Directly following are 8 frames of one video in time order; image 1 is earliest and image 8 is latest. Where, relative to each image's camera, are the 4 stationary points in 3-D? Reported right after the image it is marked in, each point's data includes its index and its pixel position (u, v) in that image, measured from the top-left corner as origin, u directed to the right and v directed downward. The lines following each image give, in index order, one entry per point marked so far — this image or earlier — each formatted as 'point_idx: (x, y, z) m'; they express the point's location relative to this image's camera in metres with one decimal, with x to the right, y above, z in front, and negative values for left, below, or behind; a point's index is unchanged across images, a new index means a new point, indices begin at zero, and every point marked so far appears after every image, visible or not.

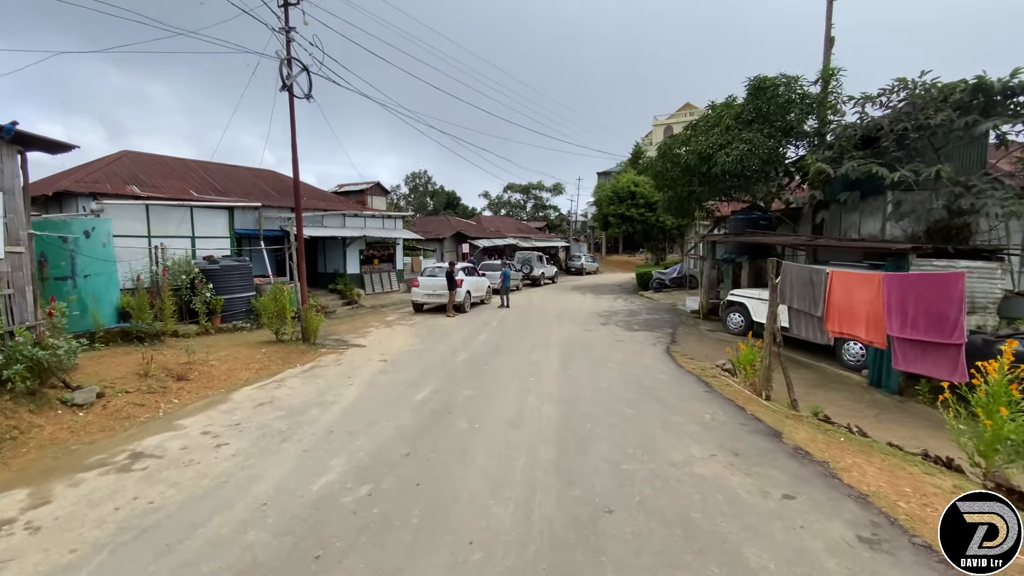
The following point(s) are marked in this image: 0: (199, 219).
0: (-9.6, +2.1, +14.7) m
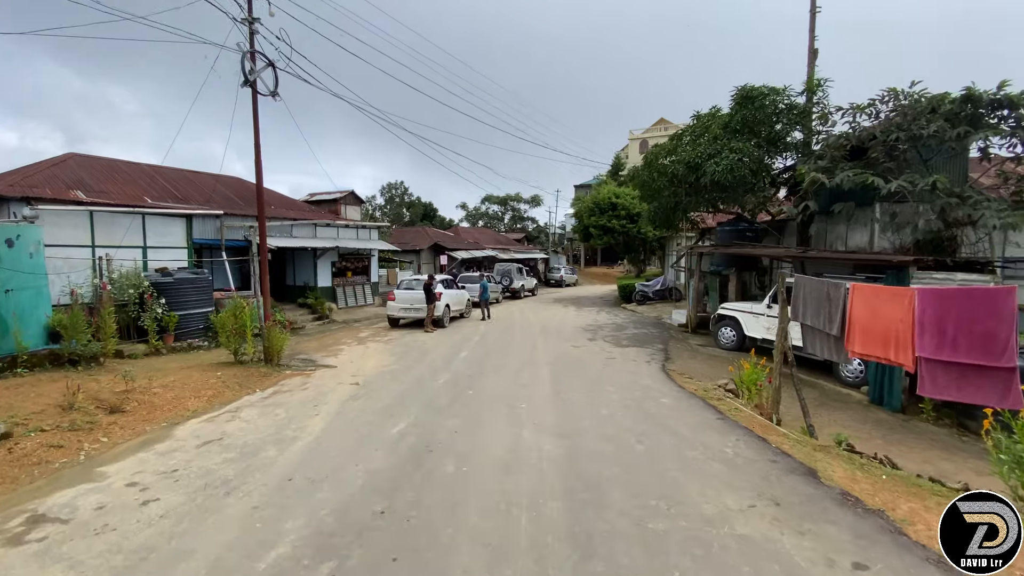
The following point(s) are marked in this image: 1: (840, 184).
0: (-10.1, +1.7, +13.4) m
1: (+7.9, +2.5, +11.3) m
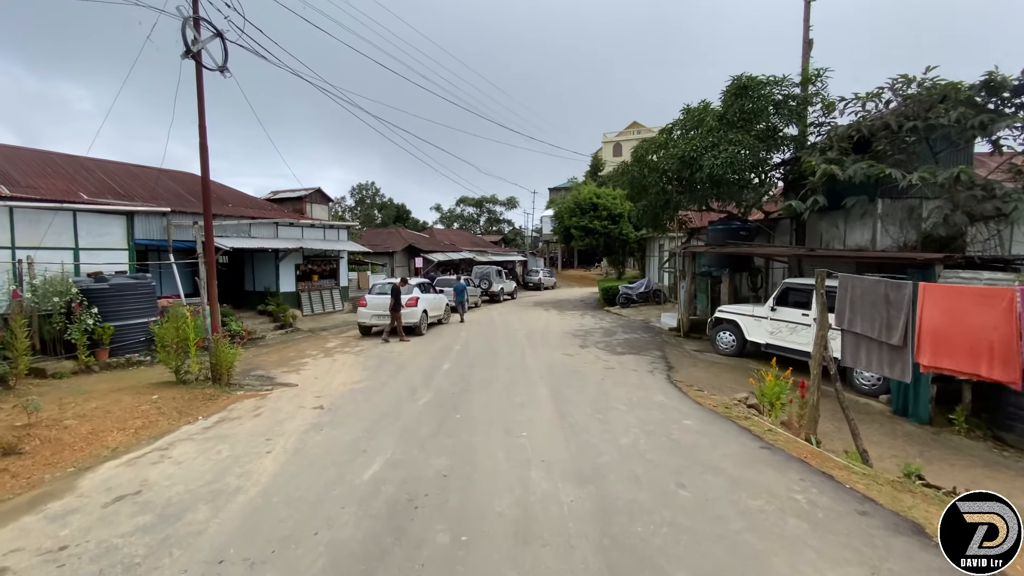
0: (-10.5, +1.5, +11.7) m
1: (+7.6, +2.5, +10.6) m
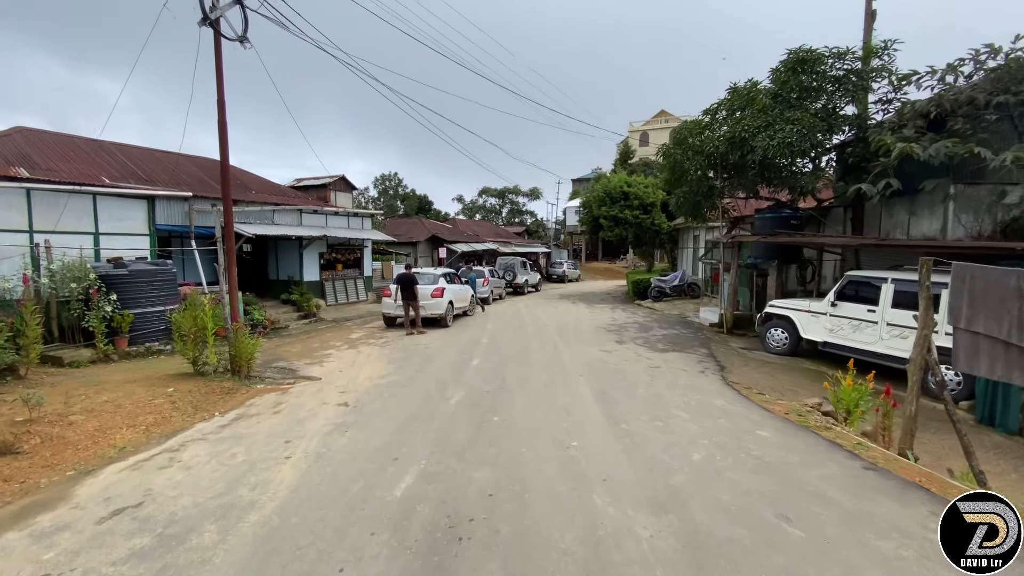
0: (-9.7, +1.8, +11.4) m
1: (+8.3, +2.6, +9.5) m
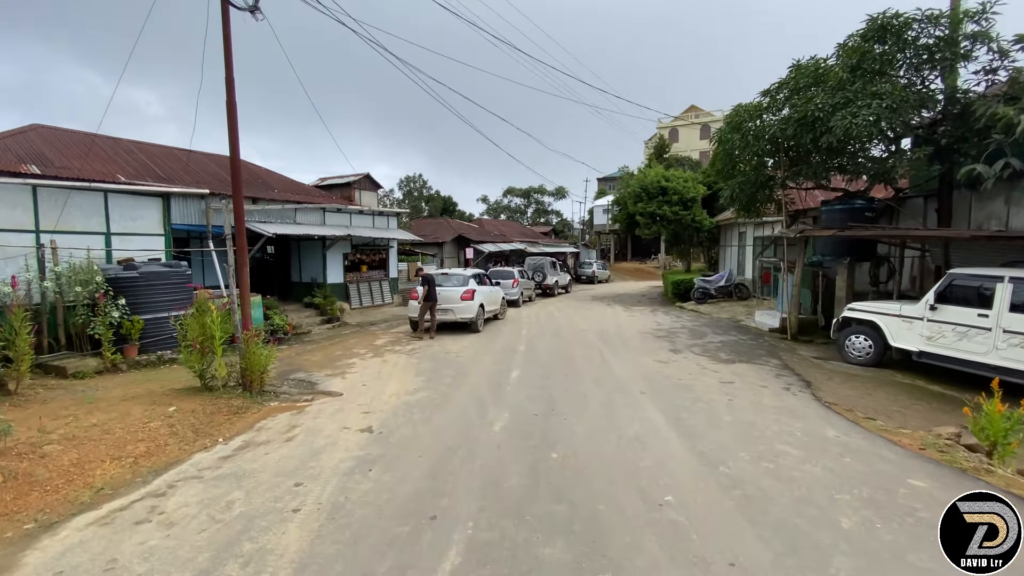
0: (-8.8, +1.8, +10.7) m
1: (+9.1, +2.6, +7.9) m
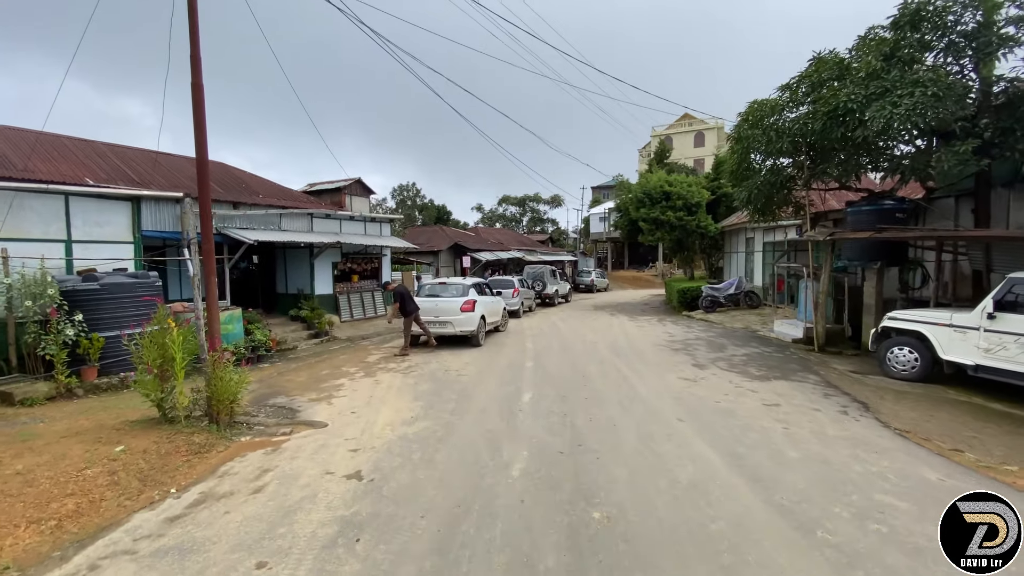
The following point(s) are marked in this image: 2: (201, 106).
0: (-8.7, +1.5, +9.6) m
1: (+9.2, +2.5, +7.1) m
2: (-4.5, +2.7, +7.1) m
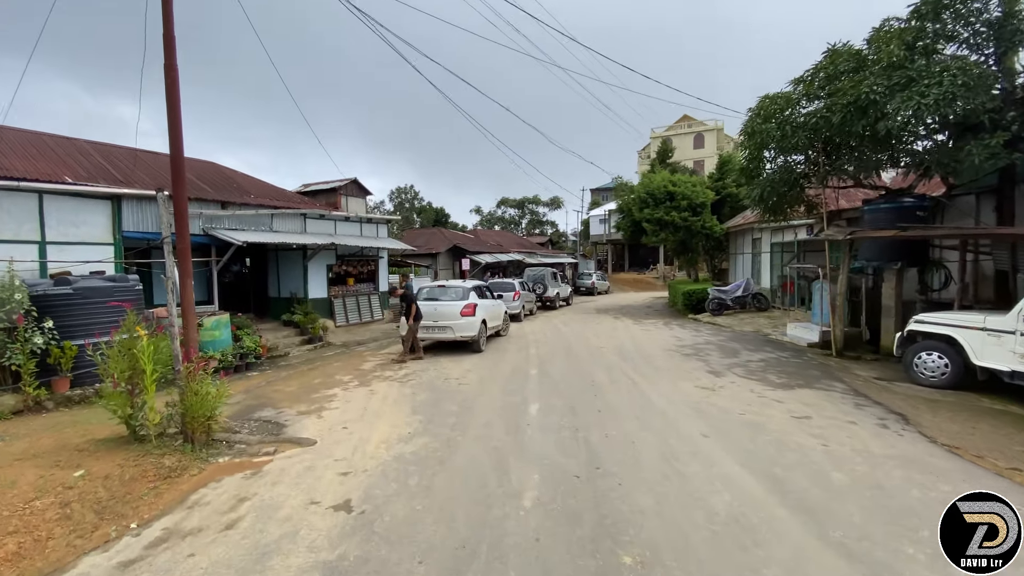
0: (-8.6, +1.4, +9.0) m
1: (+9.3, +2.5, +6.6) m
2: (-4.5, +2.6, +6.5) m
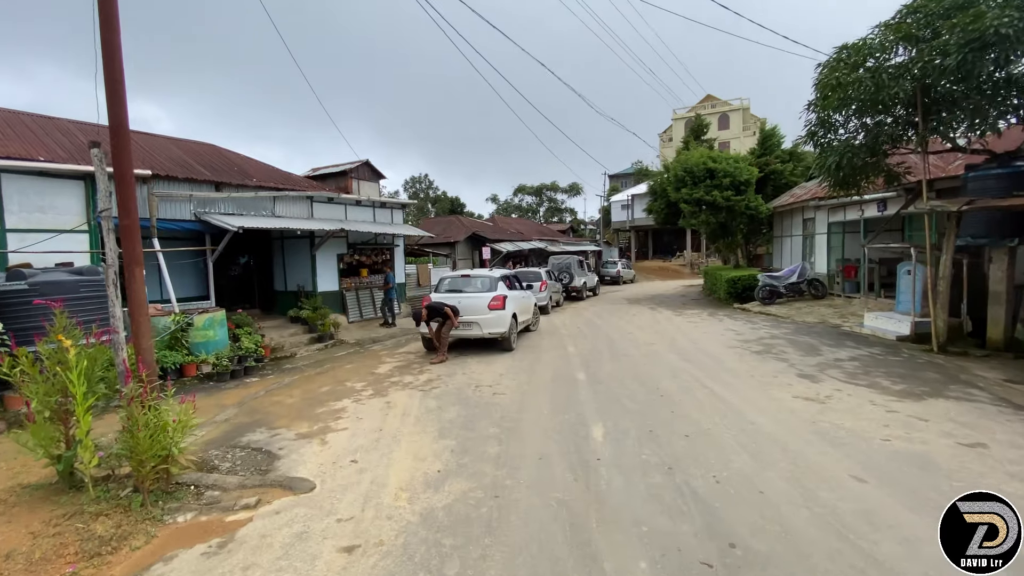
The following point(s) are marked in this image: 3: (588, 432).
0: (-8.0, +1.5, +7.7) m
1: (+9.8, +2.8, +4.7) m
2: (-3.9, +2.7, +5.0) m
3: (+0.8, -1.5, +5.2) m
